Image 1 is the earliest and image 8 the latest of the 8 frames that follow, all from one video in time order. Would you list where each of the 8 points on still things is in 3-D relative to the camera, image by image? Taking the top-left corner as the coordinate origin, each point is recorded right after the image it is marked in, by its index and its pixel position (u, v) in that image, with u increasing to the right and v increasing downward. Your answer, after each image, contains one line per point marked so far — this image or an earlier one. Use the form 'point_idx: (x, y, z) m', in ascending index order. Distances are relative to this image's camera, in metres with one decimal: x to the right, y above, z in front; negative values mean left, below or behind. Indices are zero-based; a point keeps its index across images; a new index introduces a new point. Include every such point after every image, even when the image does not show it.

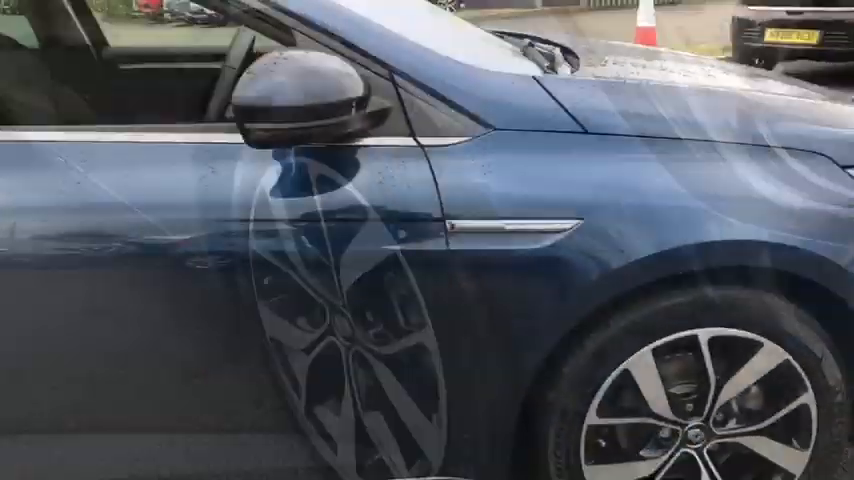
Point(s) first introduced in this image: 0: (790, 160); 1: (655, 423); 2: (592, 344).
0: (+0.8, +0.2, +1.8) m
1: (+0.5, -0.4, +1.9) m
2: (+0.4, -0.2, +1.8) m
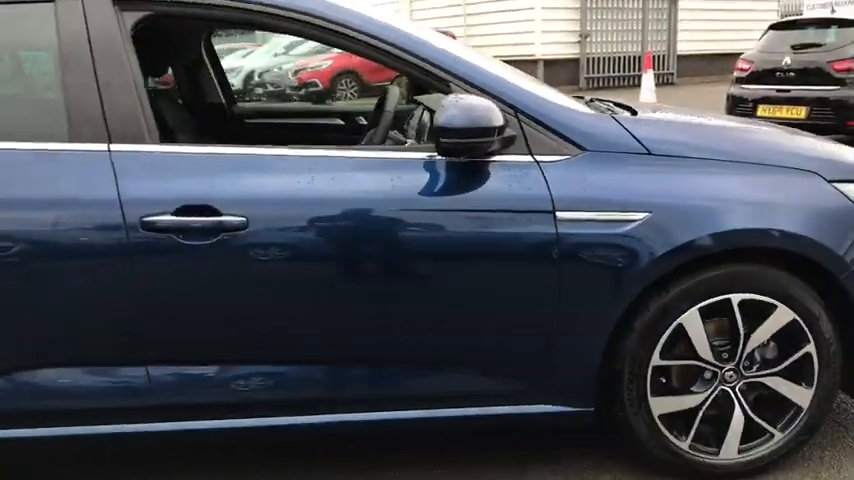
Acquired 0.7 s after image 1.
0: (+1.2, +0.2, +2.6) m
1: (+0.9, -0.4, +2.6) m
2: (+0.7, -0.2, +2.5) m
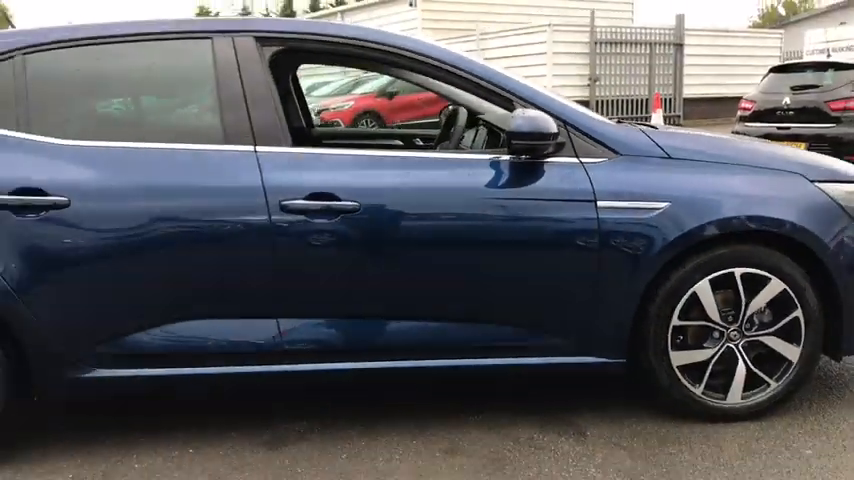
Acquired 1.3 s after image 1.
0: (+1.4, +0.3, +3.3) m
1: (+1.1, -0.3, +3.3) m
2: (+1.0, -0.1, +3.2) m
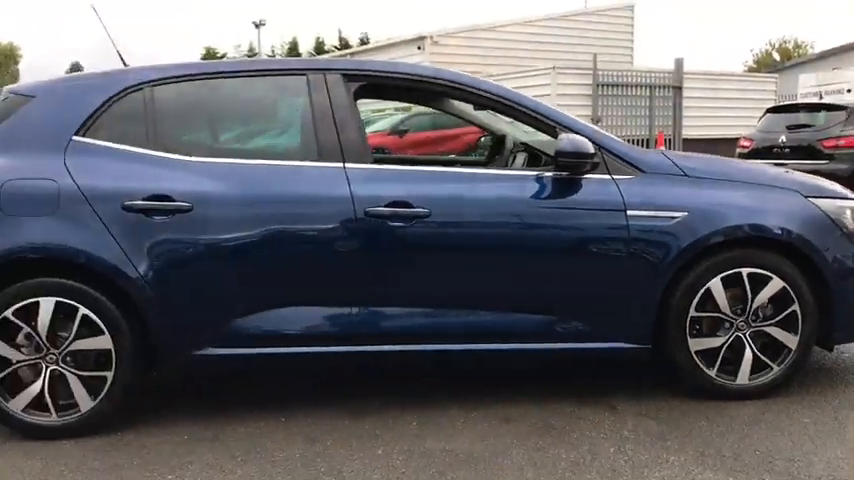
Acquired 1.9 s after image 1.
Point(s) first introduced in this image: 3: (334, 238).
0: (+1.7, +0.2, +3.9) m
1: (+1.4, -0.4, +3.9) m
2: (+1.2, -0.2, +3.8) m
3: (-0.4, 0.0, +3.7) m
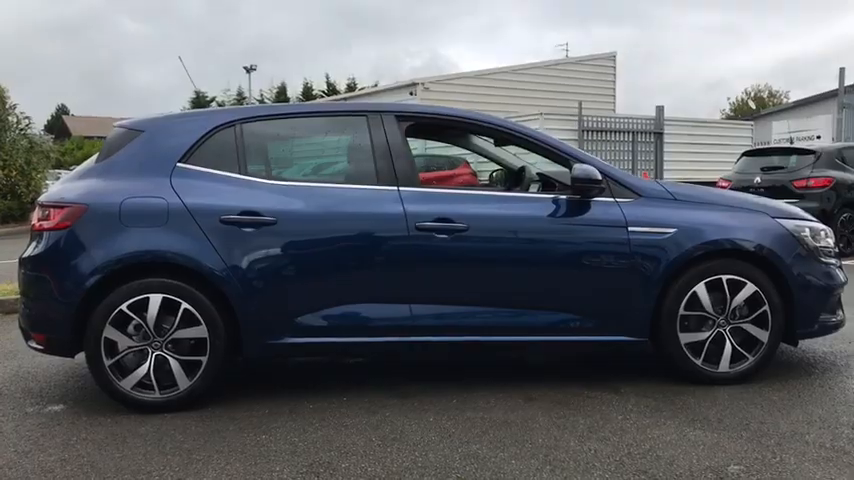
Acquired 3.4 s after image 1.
0: (+1.9, +0.2, +4.8) m
1: (+1.6, -0.4, +4.7) m
2: (+1.4, -0.2, +4.7) m
3: (-0.2, 0.0, +4.5) m
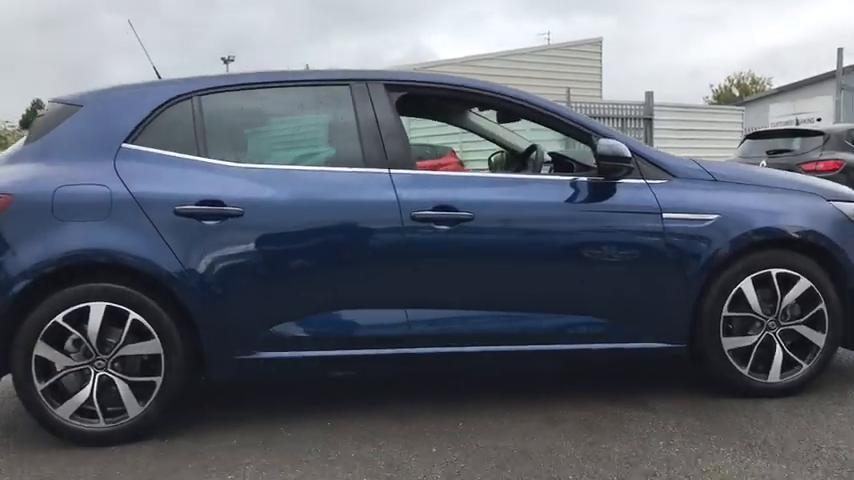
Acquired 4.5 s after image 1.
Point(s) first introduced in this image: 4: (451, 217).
0: (+1.9, +0.2, +4.1) m
1: (+1.6, -0.4, +4.0) m
2: (+1.4, -0.2, +4.0) m
3: (-0.2, 0.0, +3.7) m
4: (+0.1, +0.1, +3.8) m
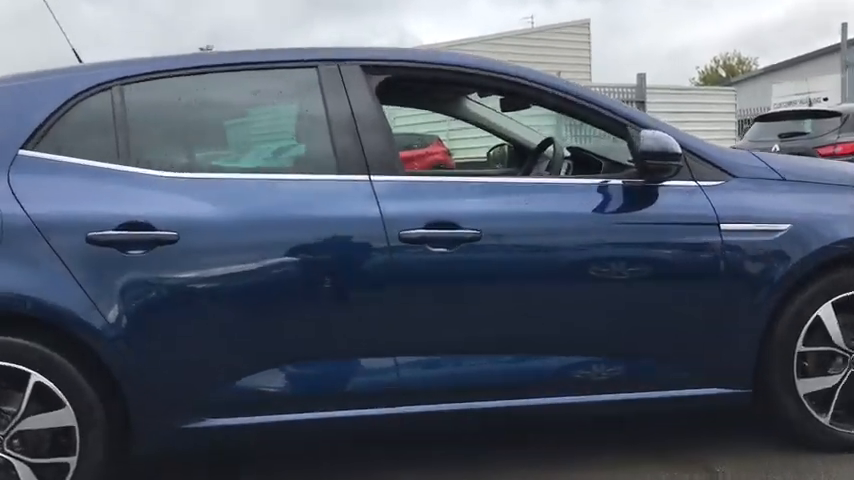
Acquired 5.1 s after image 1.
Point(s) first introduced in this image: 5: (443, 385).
0: (+1.8, +0.2, +3.3) m
1: (+1.6, -0.4, +3.2) m
2: (+1.4, -0.2, +3.1) m
3: (-0.2, -0.1, +2.9) m
4: (+0.1, 0.0, +2.9) m
5: (+0.1, -0.5, +3.0) m
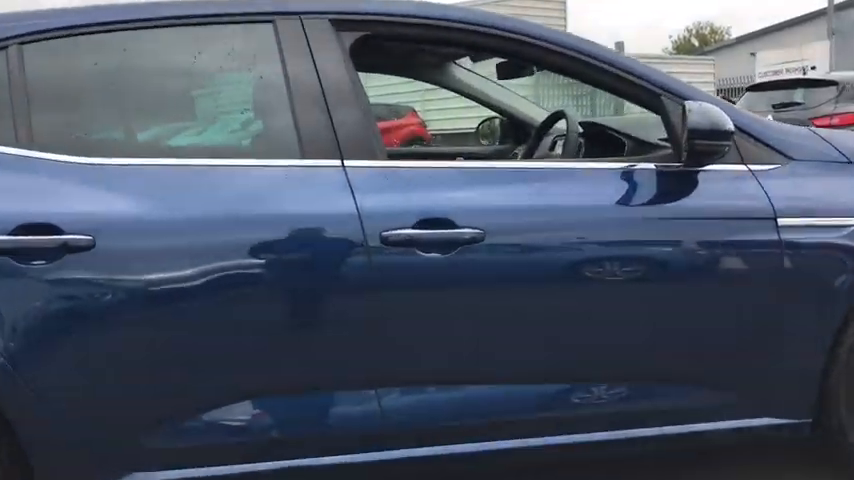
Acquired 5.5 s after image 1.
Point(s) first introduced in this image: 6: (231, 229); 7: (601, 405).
0: (+1.8, +0.2, +2.7) m
1: (+1.5, -0.4, +2.6) m
2: (+1.4, -0.2, +2.6) m
3: (-0.3, -0.1, +2.3) m
4: (+0.1, 0.0, +2.3) m
5: (0.0, -0.5, +2.4) m
6: (-0.5, 0.0, +2.2) m
7: (+0.5, -0.5, +2.5) m
